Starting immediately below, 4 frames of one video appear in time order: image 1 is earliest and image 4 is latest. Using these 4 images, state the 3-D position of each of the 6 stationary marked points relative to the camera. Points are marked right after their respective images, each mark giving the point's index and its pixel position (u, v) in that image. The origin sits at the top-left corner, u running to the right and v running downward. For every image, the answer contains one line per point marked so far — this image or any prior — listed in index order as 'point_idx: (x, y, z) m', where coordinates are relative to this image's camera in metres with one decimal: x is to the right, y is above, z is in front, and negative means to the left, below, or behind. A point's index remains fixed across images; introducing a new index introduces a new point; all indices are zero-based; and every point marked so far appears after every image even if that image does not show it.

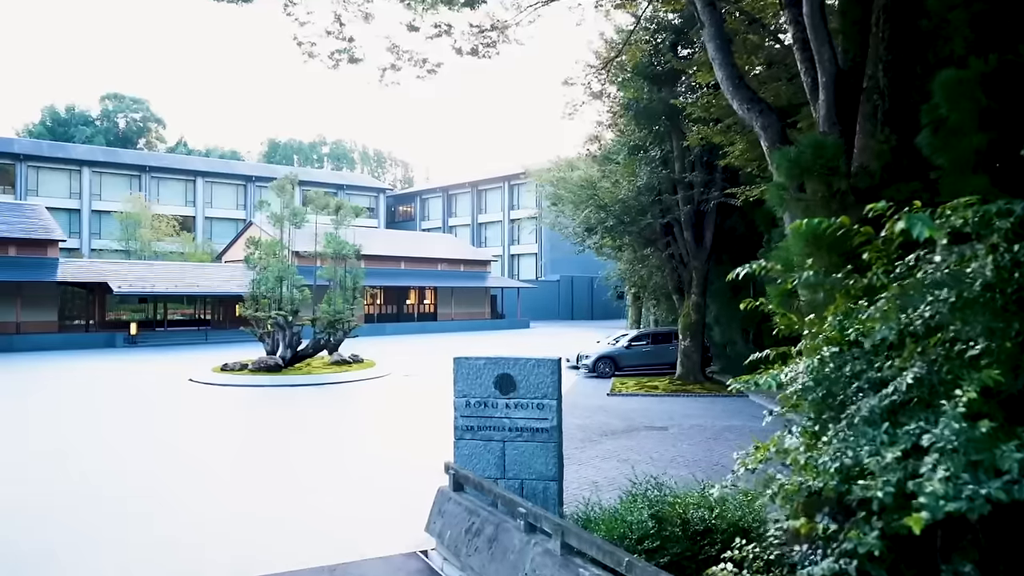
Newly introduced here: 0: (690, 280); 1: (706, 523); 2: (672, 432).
0: (+4.5, +0.2, +18.2) m
1: (+1.3, -1.6, +4.9) m
2: (+2.7, -2.4, +12.4) m
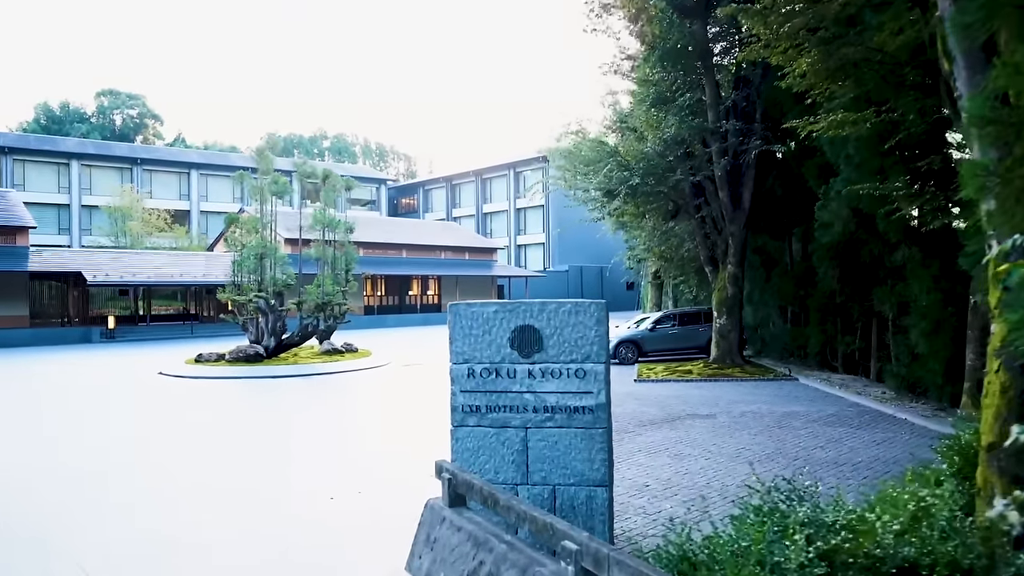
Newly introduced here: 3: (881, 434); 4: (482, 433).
0: (+4.7, +0.9, +15.9) m
1: (+1.5, -1.0, +2.6) m
2: (+2.9, -1.8, +10.1) m
3: (+4.4, -1.7, +8.6) m
4: (-0.2, -0.9, +4.6) m
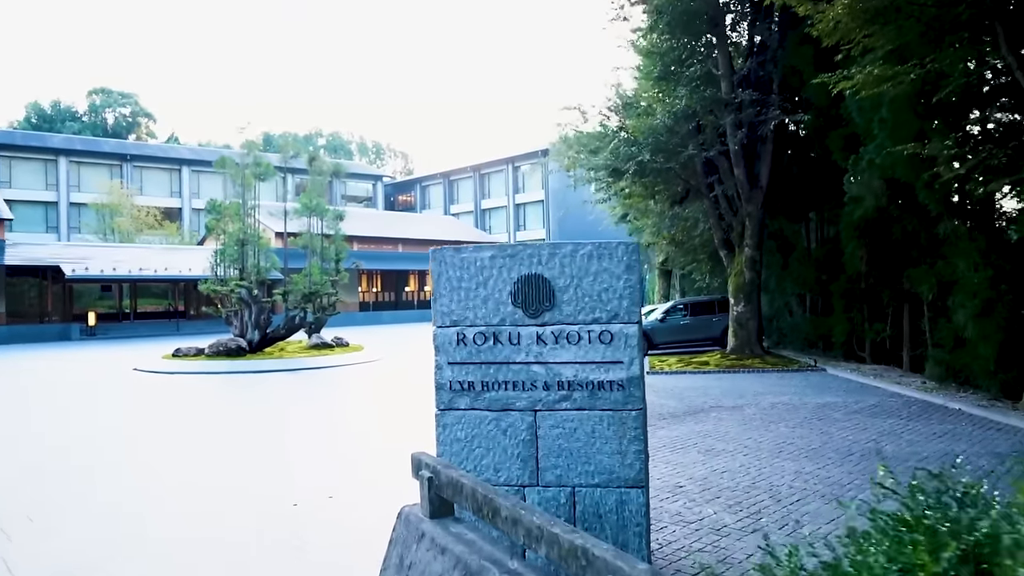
0: (+4.7, +1.2, +14.8) m
1: (+1.5, -0.7, +1.5) m
2: (+3.0, -1.5, +9.0) m
3: (+4.4, -1.4, +7.5) m
4: (-0.2, -0.6, +3.5) m
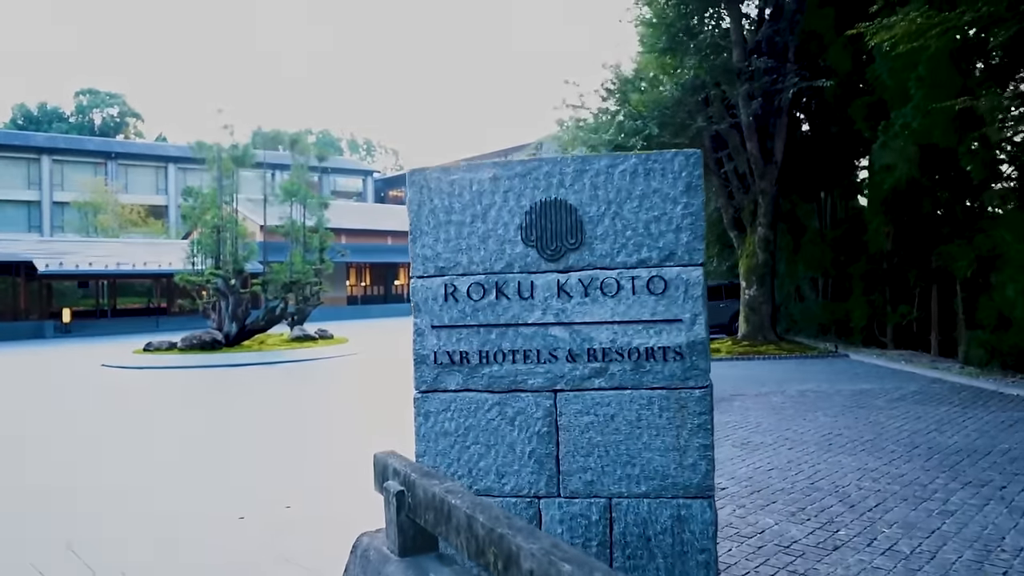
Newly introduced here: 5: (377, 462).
0: (+4.6, +1.5, +13.9) m
1: (+1.5, -0.4, +0.6) m
2: (+3.0, -1.2, +8.1) m
3: (+4.4, -1.1, +6.5) m
4: (-0.1, -0.4, +2.5) m
5: (-0.4, -0.5, +2.1) m
